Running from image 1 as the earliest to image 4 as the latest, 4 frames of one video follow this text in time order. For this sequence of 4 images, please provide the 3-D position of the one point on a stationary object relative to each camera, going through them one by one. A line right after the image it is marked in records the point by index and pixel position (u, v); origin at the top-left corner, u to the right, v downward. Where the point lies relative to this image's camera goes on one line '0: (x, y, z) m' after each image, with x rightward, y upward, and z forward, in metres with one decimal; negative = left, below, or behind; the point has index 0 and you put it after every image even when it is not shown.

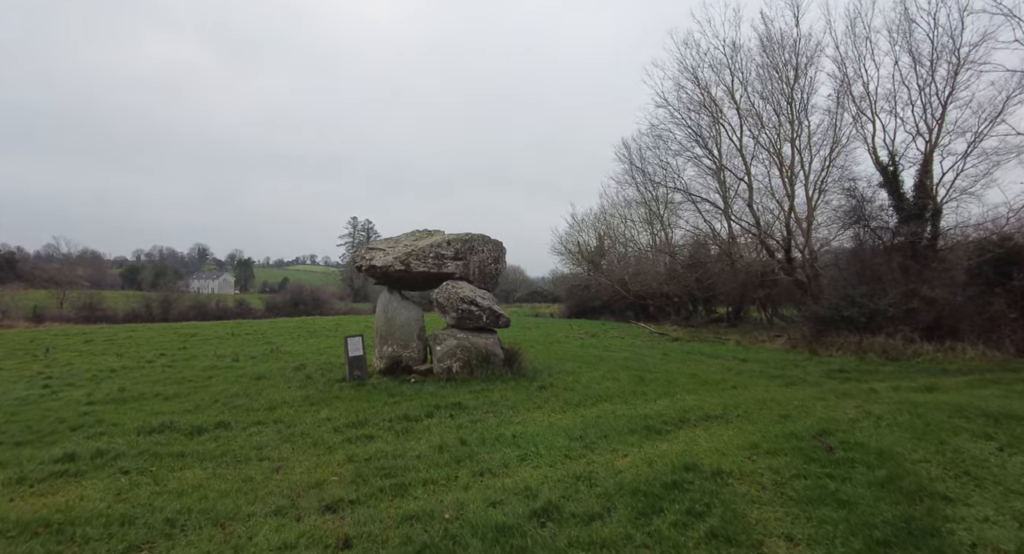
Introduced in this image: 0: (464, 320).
0: (-1.2, -1.0, +12.1) m
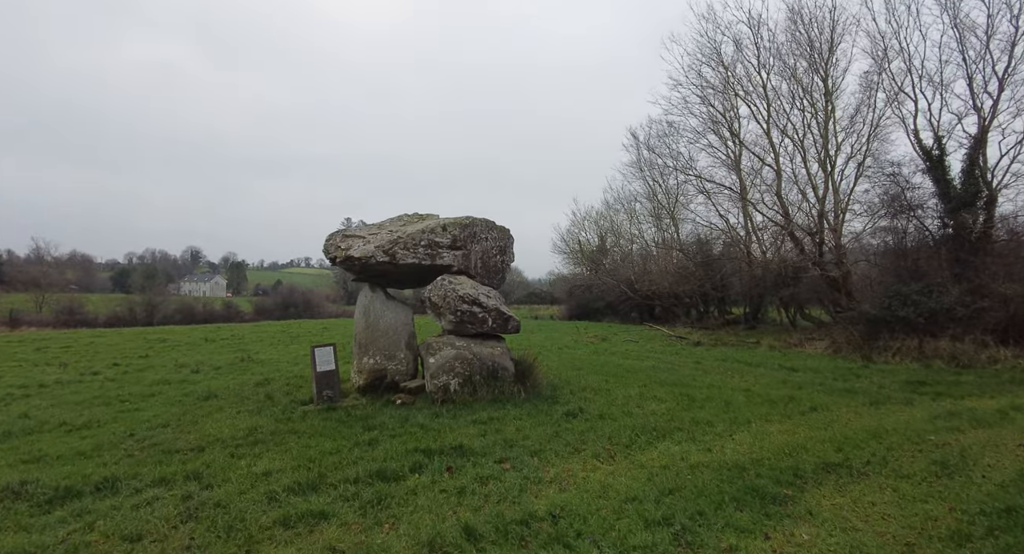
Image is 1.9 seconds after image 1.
0: (-0.9, -0.9, +9.6) m
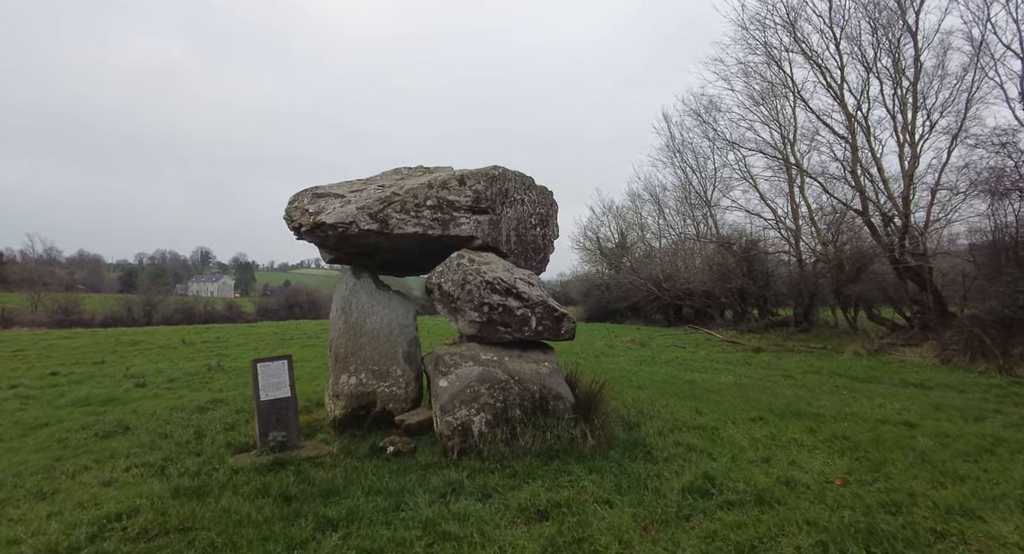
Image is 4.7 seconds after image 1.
0: (-0.2, -0.6, +6.2) m
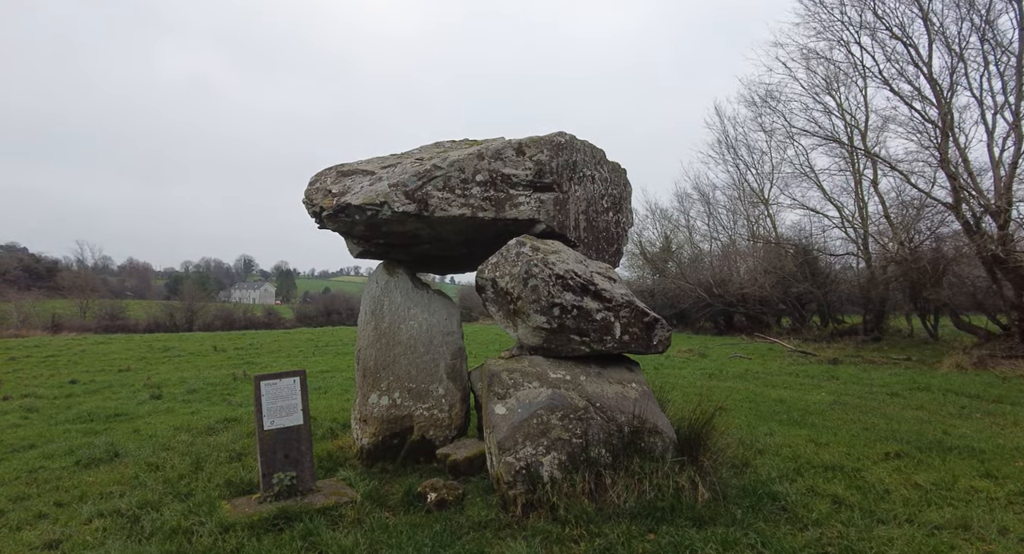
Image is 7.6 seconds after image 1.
0: (+0.5, -0.5, +4.7) m
